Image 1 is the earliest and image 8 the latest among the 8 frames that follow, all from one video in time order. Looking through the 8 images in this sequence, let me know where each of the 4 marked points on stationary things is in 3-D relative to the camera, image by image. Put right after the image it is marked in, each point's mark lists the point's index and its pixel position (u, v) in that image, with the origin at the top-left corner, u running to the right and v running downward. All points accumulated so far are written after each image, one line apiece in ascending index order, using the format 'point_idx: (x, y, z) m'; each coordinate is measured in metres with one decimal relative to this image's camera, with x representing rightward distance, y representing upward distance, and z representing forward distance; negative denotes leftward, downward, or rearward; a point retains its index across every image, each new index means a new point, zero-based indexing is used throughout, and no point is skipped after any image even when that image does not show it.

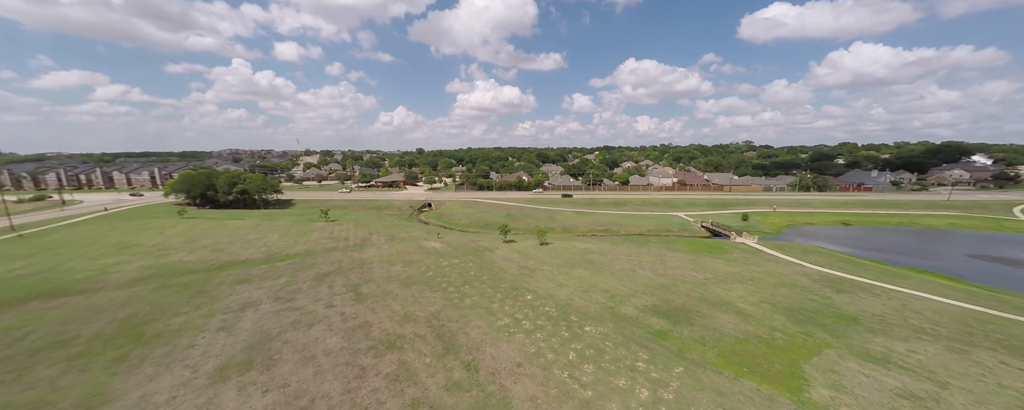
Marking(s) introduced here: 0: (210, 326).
0: (-18.2, -7.3, +19.6) m
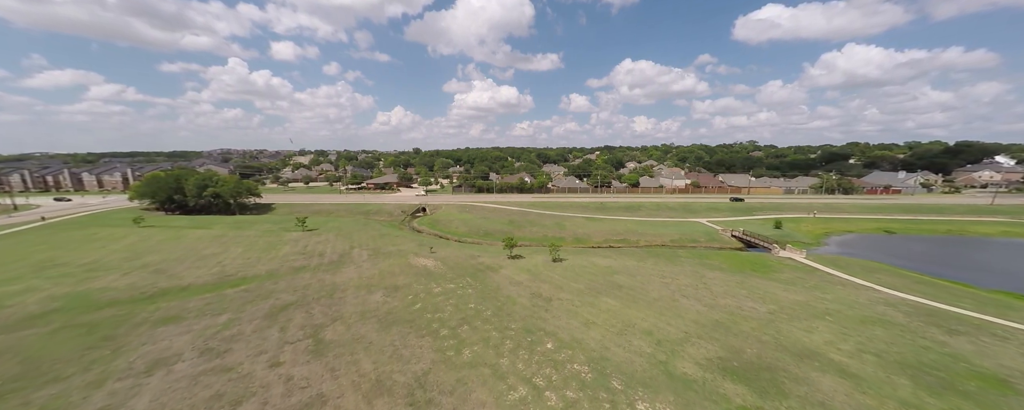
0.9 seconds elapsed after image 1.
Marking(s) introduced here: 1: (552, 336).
0: (-17.4, -8.2, +13.4) m
1: (+2.2, -7.4, +18.3) m
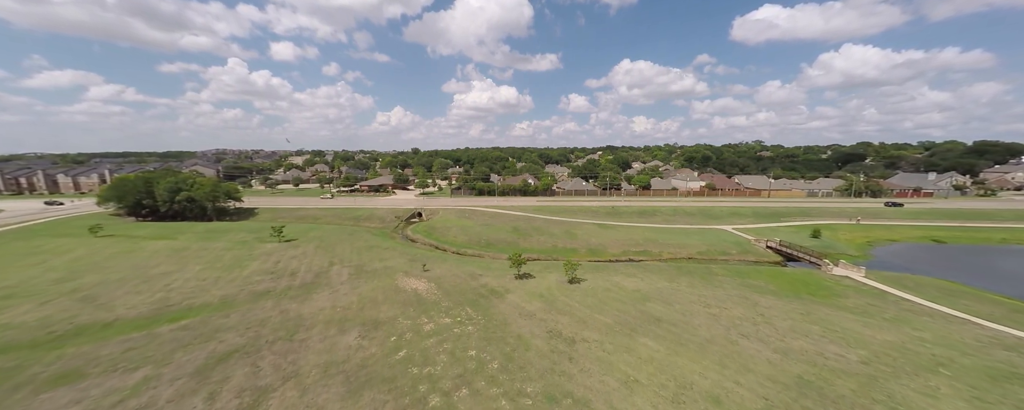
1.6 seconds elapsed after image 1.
0: (-16.7, -9.0, +8.2) m
1: (+2.9, -8.2, +13.2) m
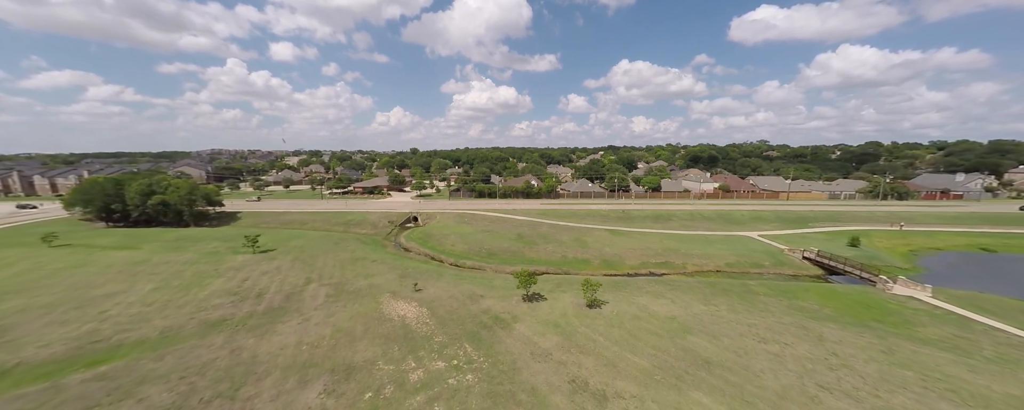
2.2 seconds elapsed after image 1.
0: (-16.2, -9.6, +3.9) m
1: (+3.5, -8.8, +8.9) m
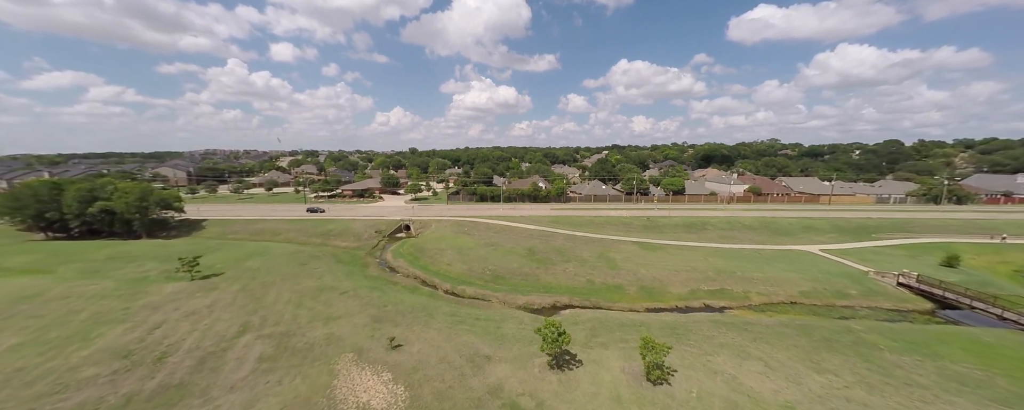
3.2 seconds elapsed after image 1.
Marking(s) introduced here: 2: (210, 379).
0: (-15.2, -10.6, -3.5) m
1: (+4.5, -9.7, +1.5) m
2: (-13.4, -7.7, +14.5) m
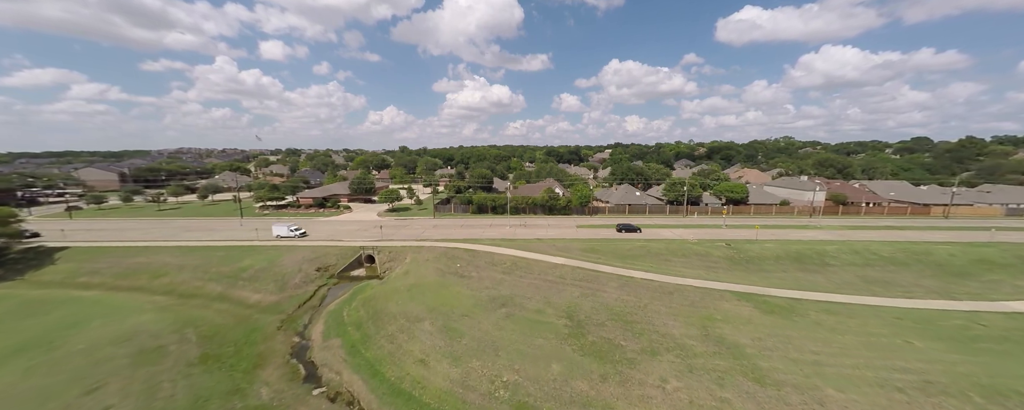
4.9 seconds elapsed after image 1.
0: (-12.7, -12.7, -19.4) m
1: (+6.8, -11.8, -14.0) m
2: (-11.3, -9.8, -1.4) m
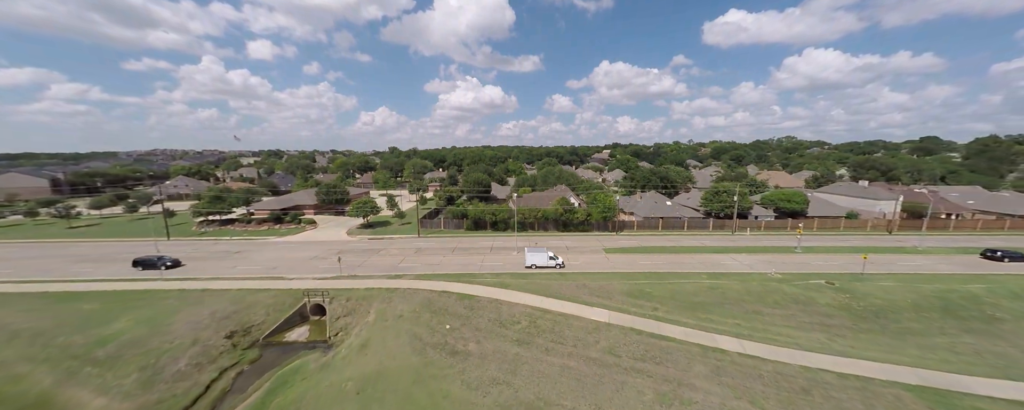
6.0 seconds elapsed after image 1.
0: (-10.6, -14.4, -29.5) m
1: (+8.8, -13.3, -23.7) m
2: (-9.6, -11.5, -11.5) m
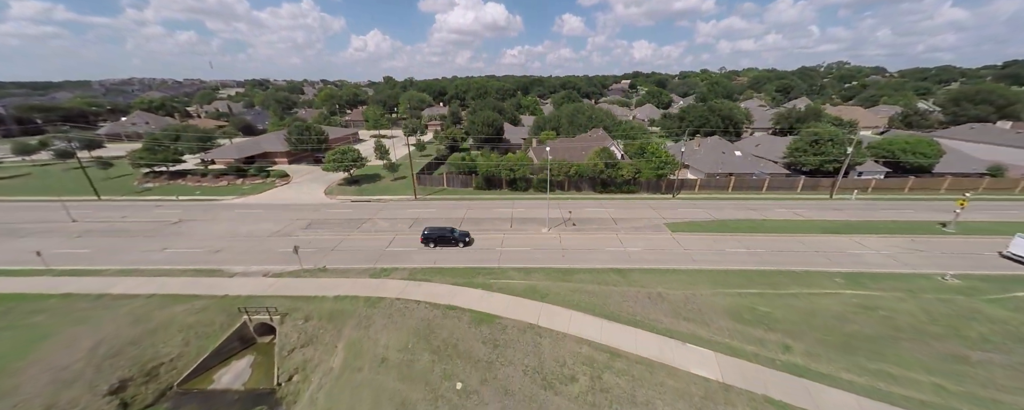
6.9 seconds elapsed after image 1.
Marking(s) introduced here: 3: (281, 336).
0: (-9.8, -23.3, -34.3) m
1: (+9.7, -21.2, -29.2) m
2: (-8.4, -16.8, -17.2) m
3: (-10.1, -5.6, +14.3) m
